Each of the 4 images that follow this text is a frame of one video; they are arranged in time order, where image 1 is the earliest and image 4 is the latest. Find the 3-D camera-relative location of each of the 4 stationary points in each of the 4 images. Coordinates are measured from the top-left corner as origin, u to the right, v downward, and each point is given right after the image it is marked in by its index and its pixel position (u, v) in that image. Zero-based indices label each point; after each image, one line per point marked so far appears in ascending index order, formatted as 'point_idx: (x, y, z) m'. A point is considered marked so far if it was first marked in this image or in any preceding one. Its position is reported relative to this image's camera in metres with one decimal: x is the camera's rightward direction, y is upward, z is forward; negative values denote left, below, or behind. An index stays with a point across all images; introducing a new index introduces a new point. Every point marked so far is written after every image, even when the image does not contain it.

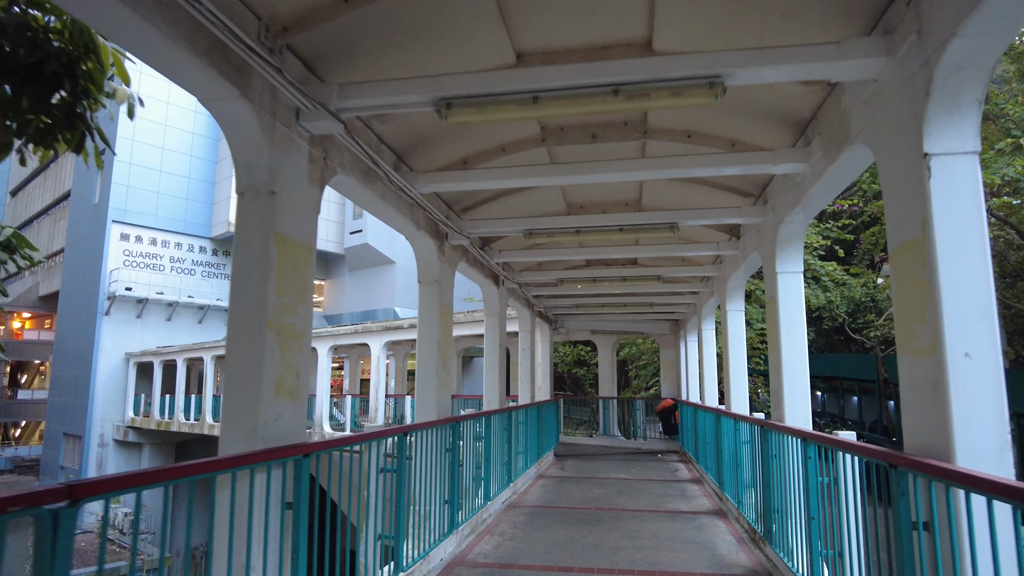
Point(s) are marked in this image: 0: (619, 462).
0: (+1.6, -2.7, +10.1) m
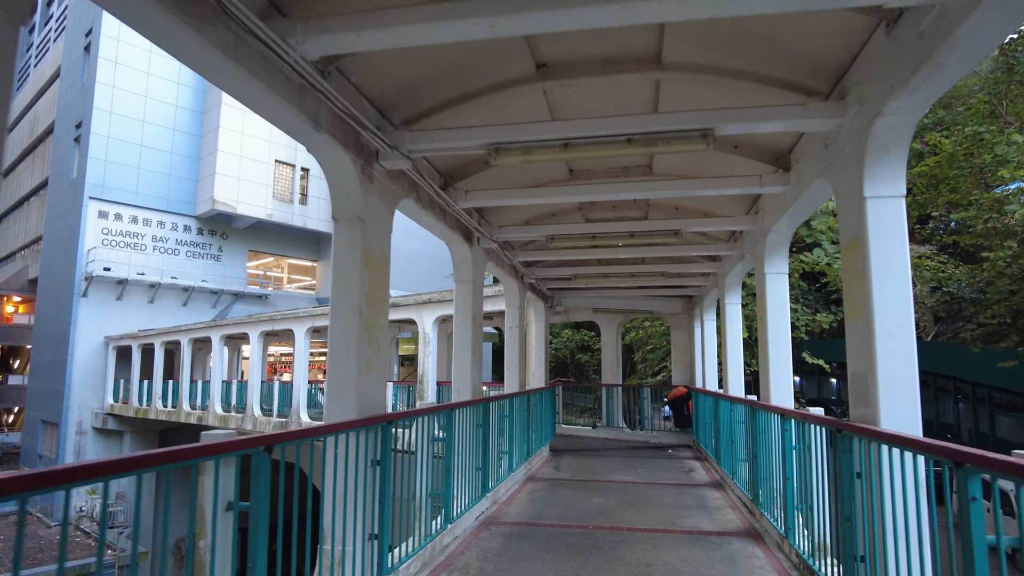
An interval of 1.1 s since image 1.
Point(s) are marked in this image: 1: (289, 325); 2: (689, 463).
0: (+1.5, -2.3, +8.8) m
1: (-5.0, -0.8, +14.4) m
2: (+2.4, -2.4, +8.8) m
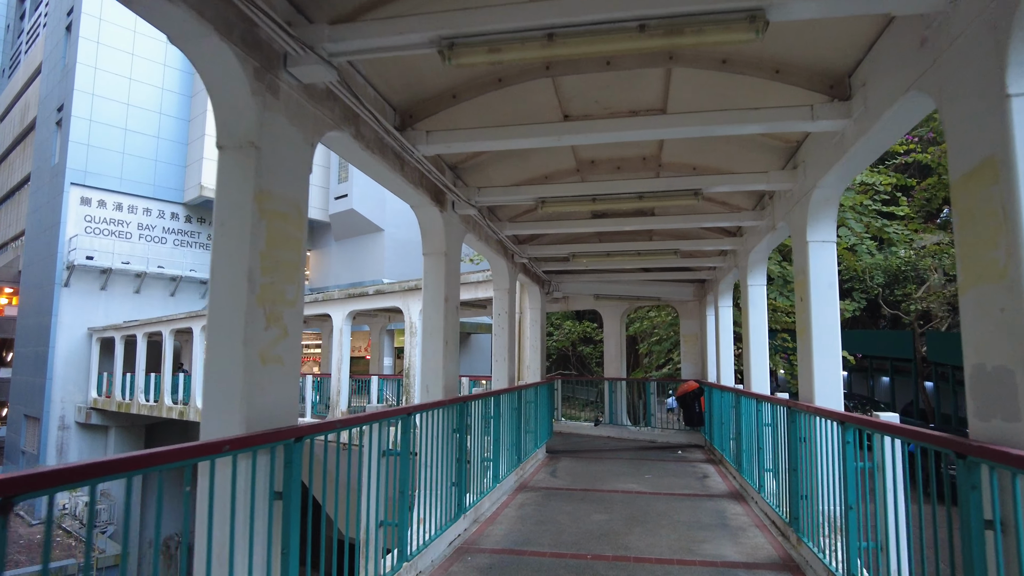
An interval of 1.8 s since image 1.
0: (+1.4, -2.1, +7.9) m
1: (-5.0, -0.5, +13.5) m
2: (+2.3, -2.2, +7.9) m
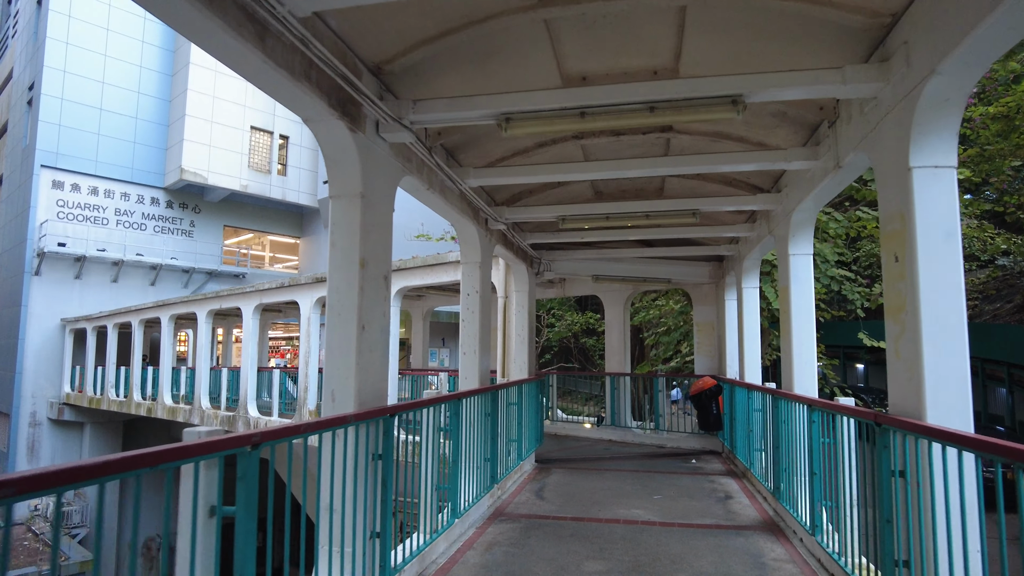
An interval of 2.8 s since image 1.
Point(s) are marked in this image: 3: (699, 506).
0: (+1.2, -1.9, +6.6) m
1: (-5.2, -0.3, +12.2) m
2: (+2.1, -1.9, +6.7) m
3: (+1.6, -1.8, +5.5) m
